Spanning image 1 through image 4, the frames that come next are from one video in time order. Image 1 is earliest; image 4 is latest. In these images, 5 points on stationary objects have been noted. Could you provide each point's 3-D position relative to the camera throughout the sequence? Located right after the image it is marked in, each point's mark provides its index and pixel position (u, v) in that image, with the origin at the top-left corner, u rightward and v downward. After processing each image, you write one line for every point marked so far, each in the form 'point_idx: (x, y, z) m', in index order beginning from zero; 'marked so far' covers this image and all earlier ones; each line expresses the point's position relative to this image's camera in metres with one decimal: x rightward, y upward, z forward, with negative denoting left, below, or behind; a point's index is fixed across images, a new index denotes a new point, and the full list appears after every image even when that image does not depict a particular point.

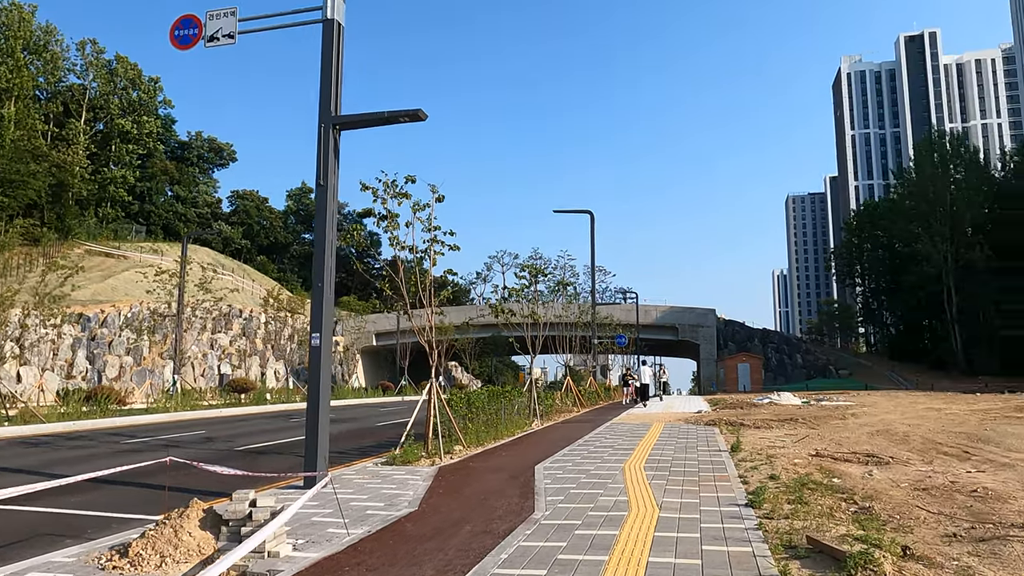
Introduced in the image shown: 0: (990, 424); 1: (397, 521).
0: (+9.8, -2.8, +15.6) m
1: (-1.0, -2.0, +6.6) m
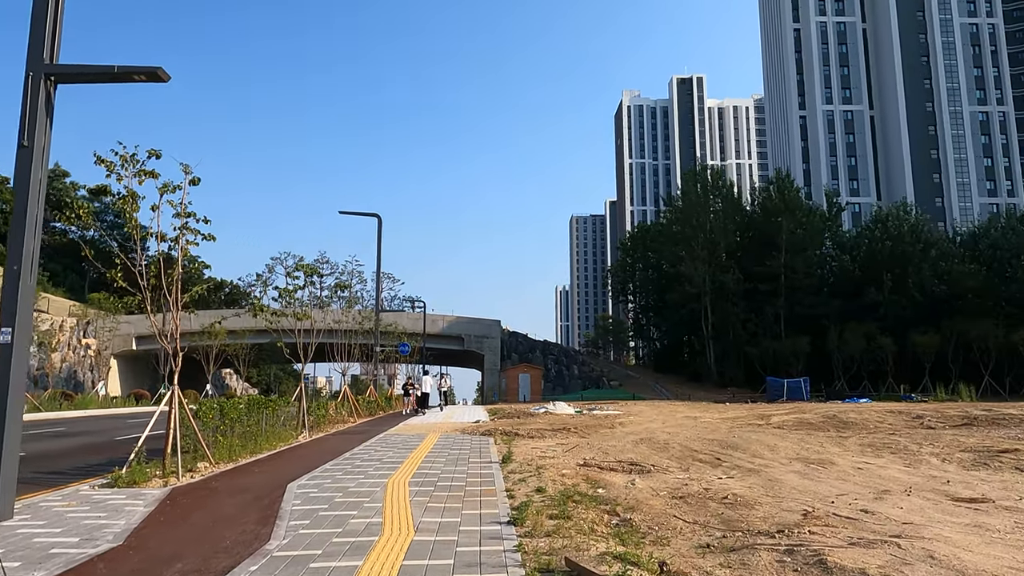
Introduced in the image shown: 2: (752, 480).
0: (+5.0, -3.2, +16.9) m
1: (-2.9, -1.9, +5.3) m
2: (+3.1, -2.5, +9.7) m
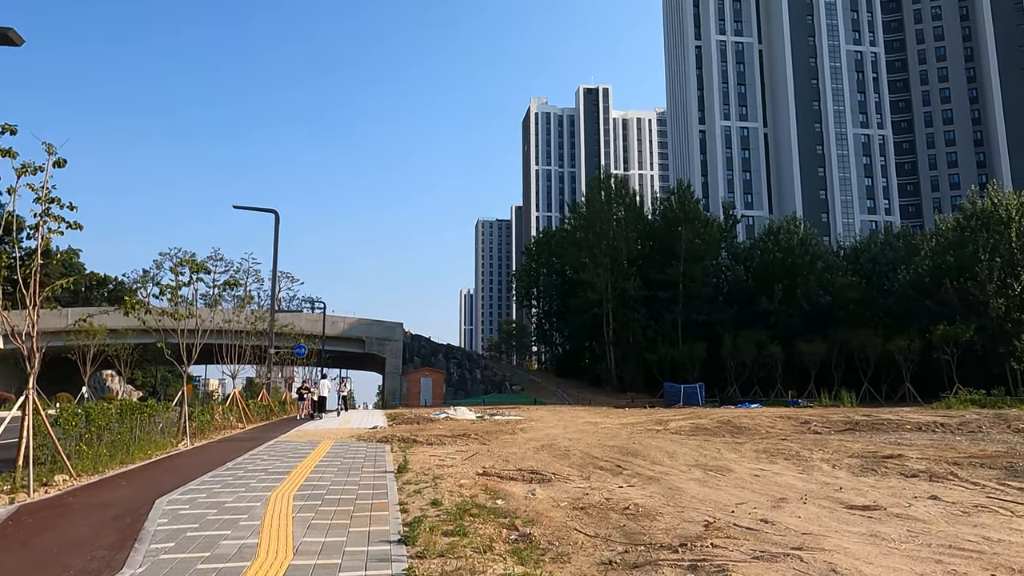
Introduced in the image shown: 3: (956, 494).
0: (+2.8, -3.3, +16.9) m
1: (-3.6, -1.8, +4.5) m
2: (+1.8, -2.5, +9.6) m
3: (+4.9, -2.3, +8.5) m
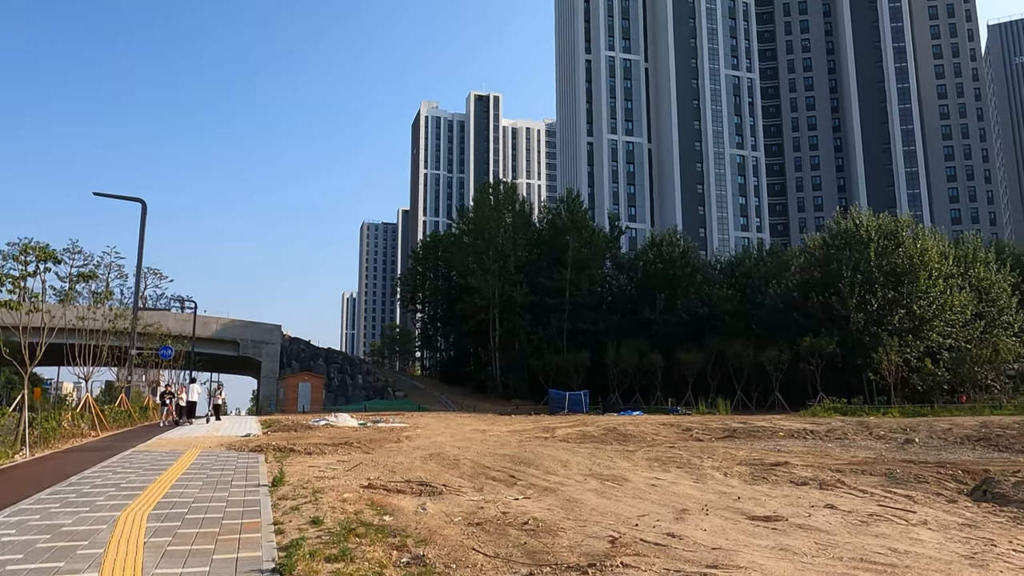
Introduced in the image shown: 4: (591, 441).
0: (+0.3, -3.4, +16.5) m
1: (-4.1, -1.7, +3.2) m
2: (+0.5, -2.5, +9.1) m
3: (+3.7, -2.4, +8.5) m
4: (+2.0, -3.8, +18.8) m
